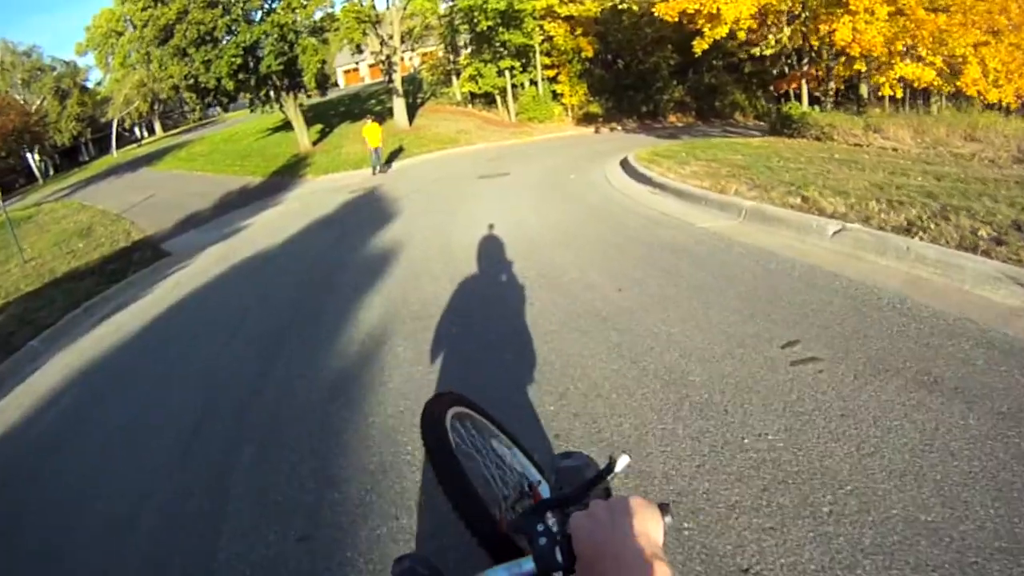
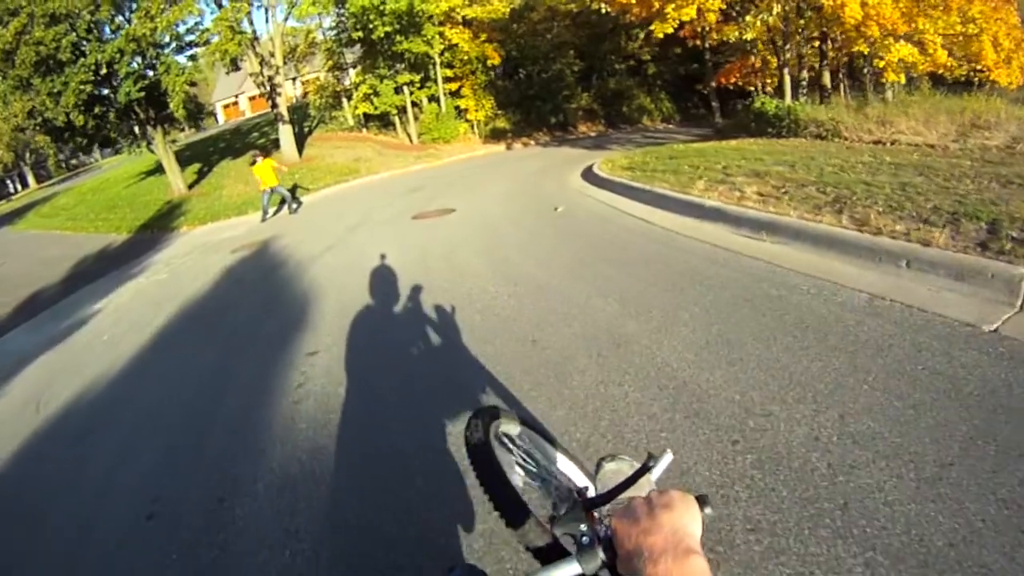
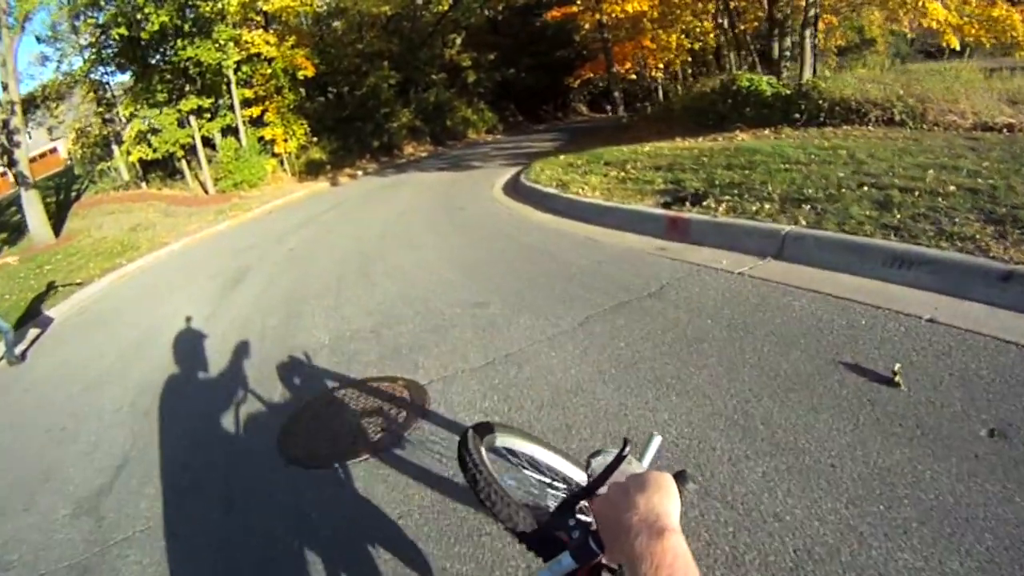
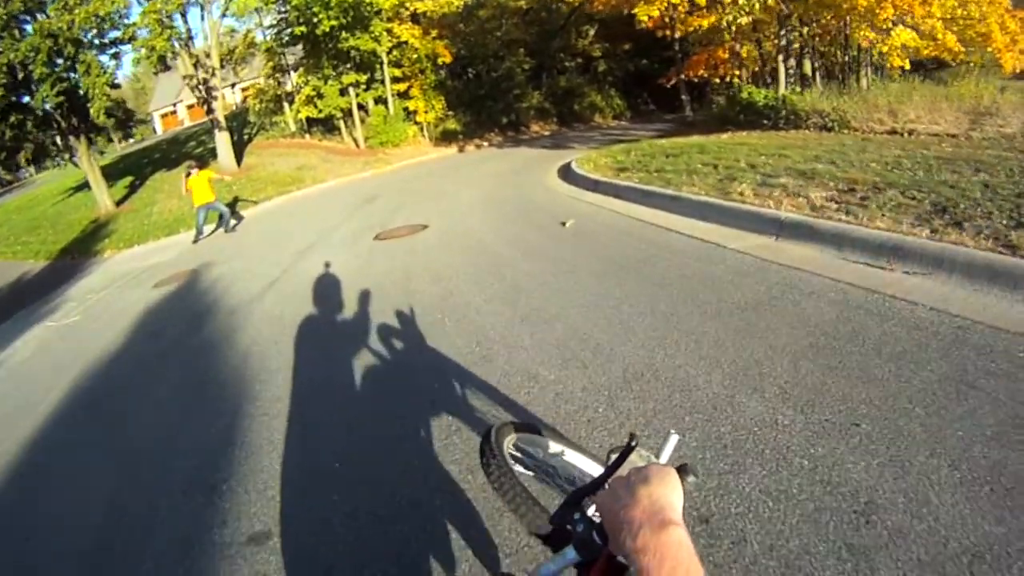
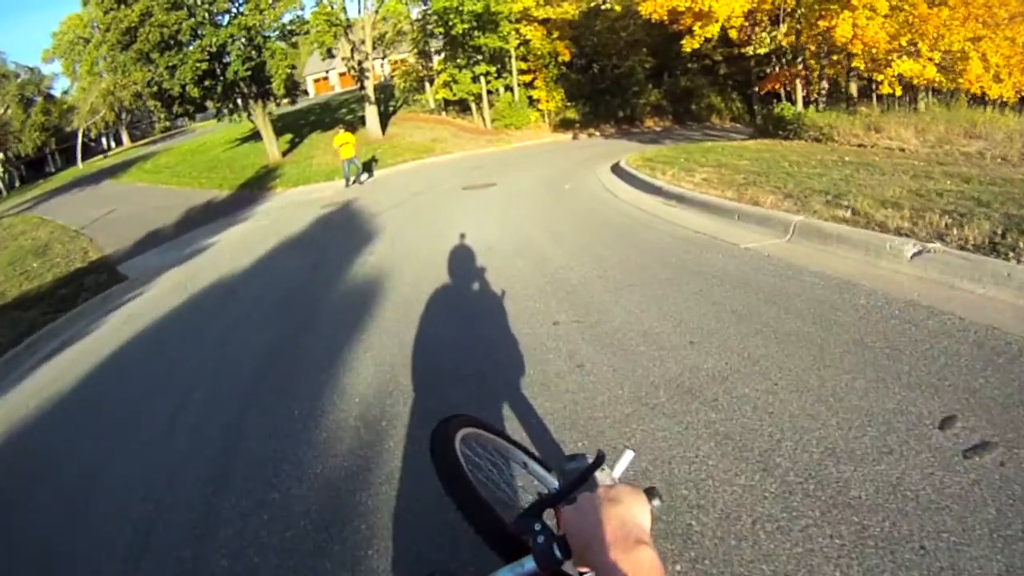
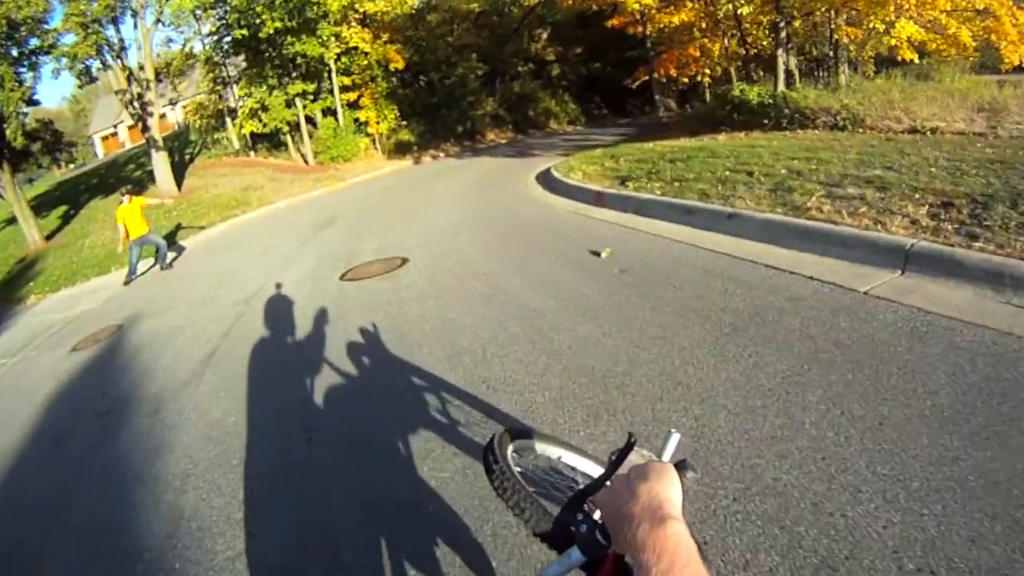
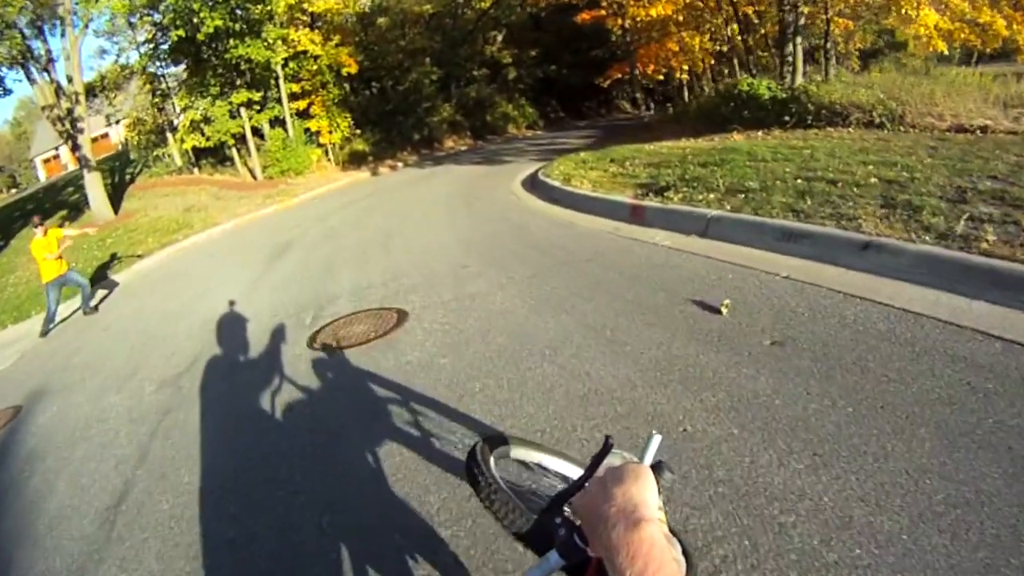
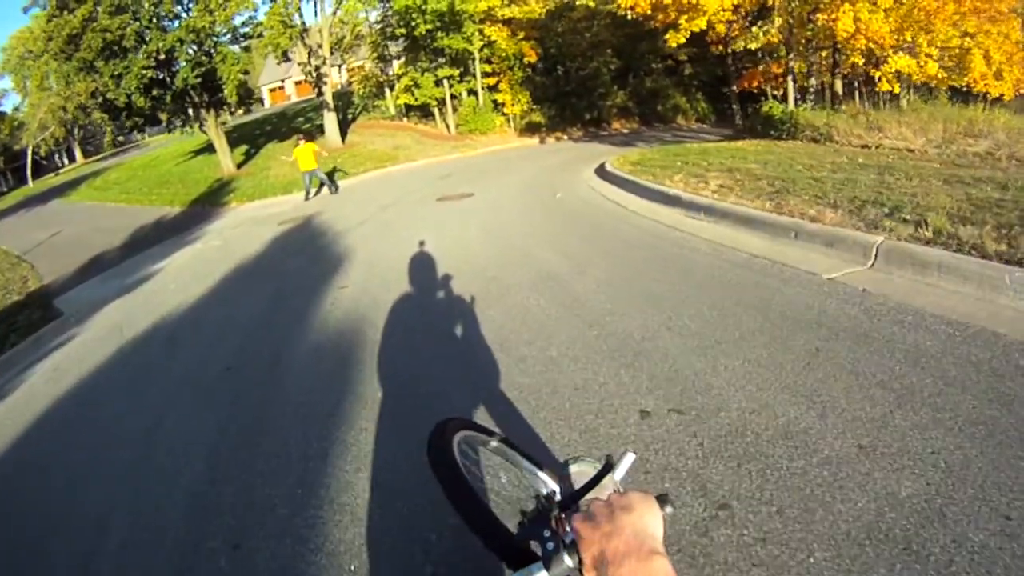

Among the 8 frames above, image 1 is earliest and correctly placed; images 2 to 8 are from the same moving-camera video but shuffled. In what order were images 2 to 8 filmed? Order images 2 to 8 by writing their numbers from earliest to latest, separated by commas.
5, 8, 2, 4, 6, 7, 3
